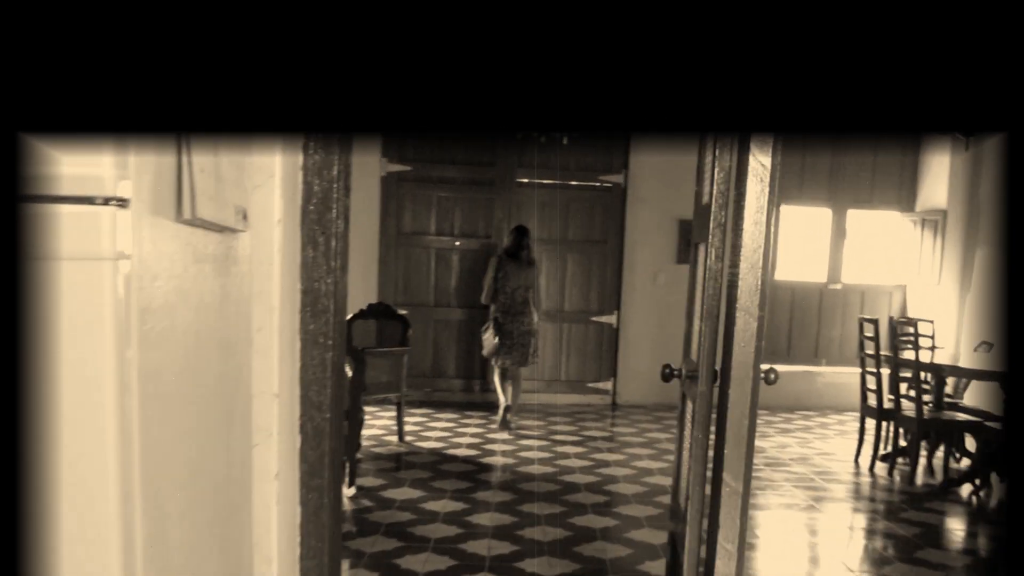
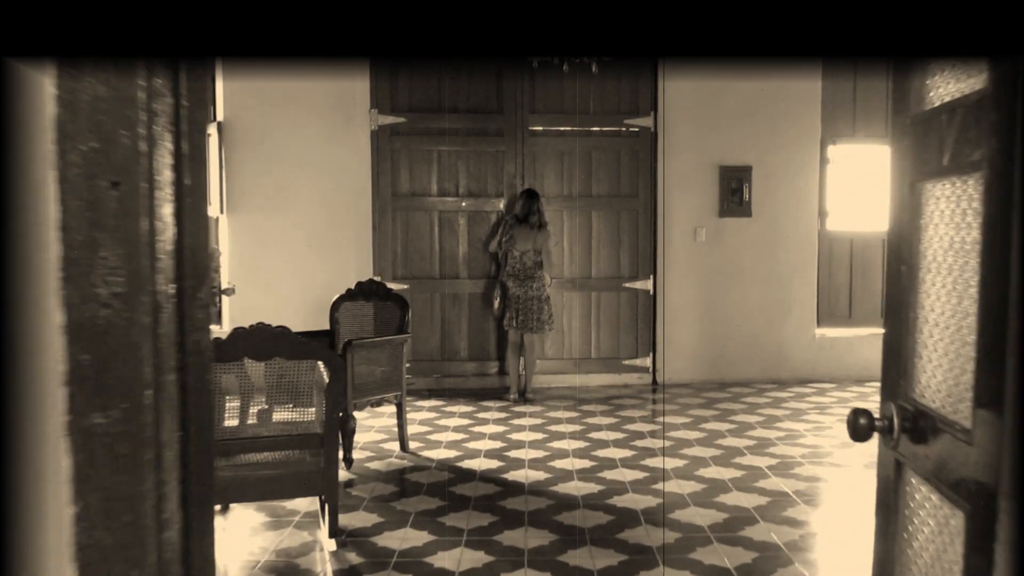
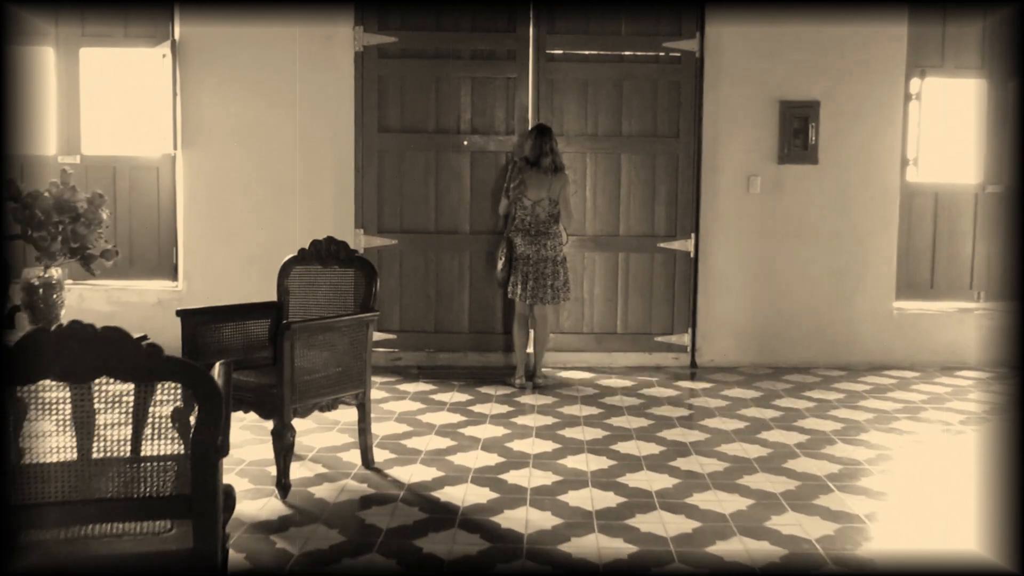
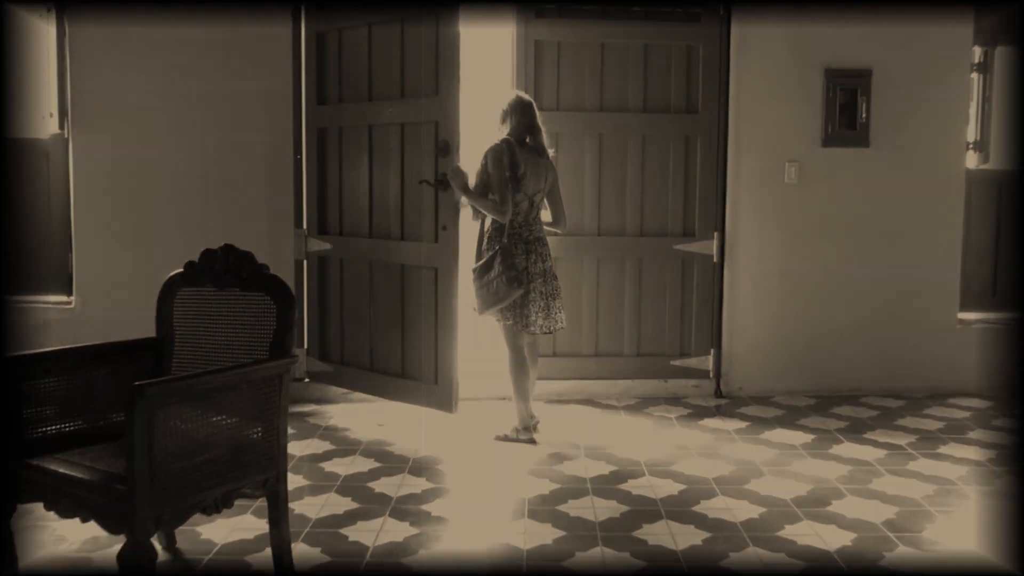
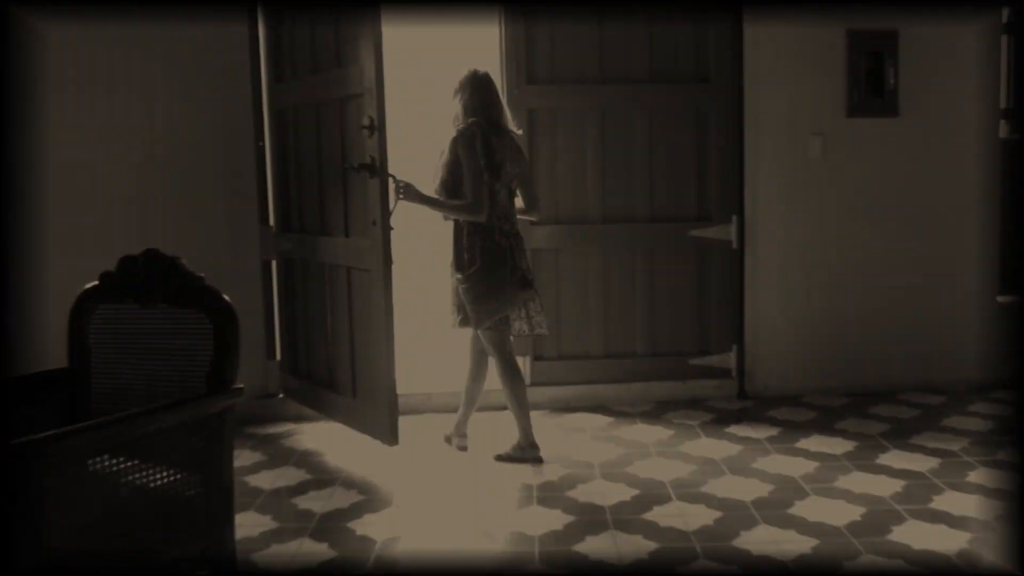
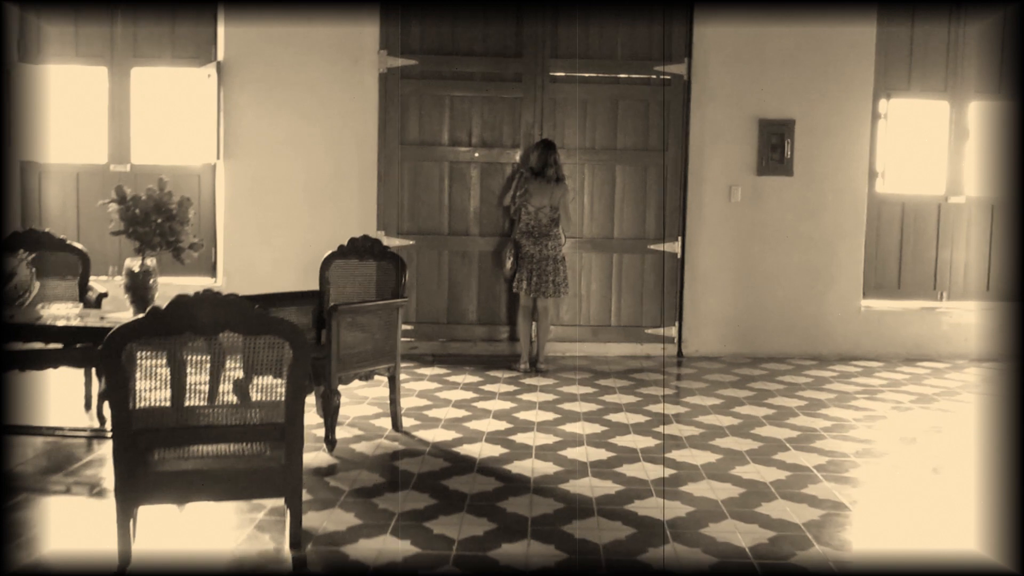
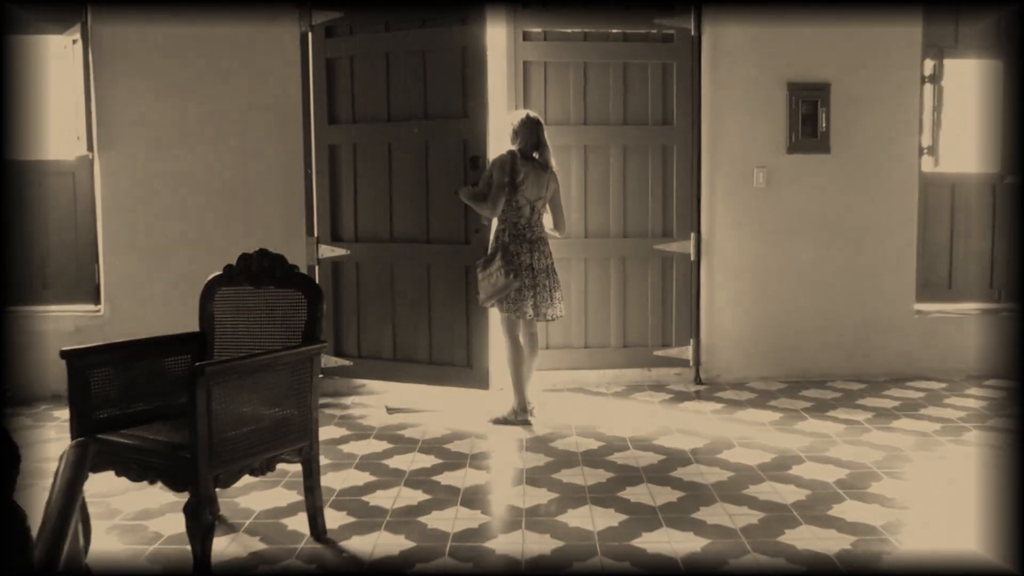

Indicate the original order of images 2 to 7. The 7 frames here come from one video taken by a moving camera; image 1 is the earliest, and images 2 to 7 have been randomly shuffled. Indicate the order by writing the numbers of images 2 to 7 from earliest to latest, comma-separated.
2, 6, 3, 7, 4, 5
